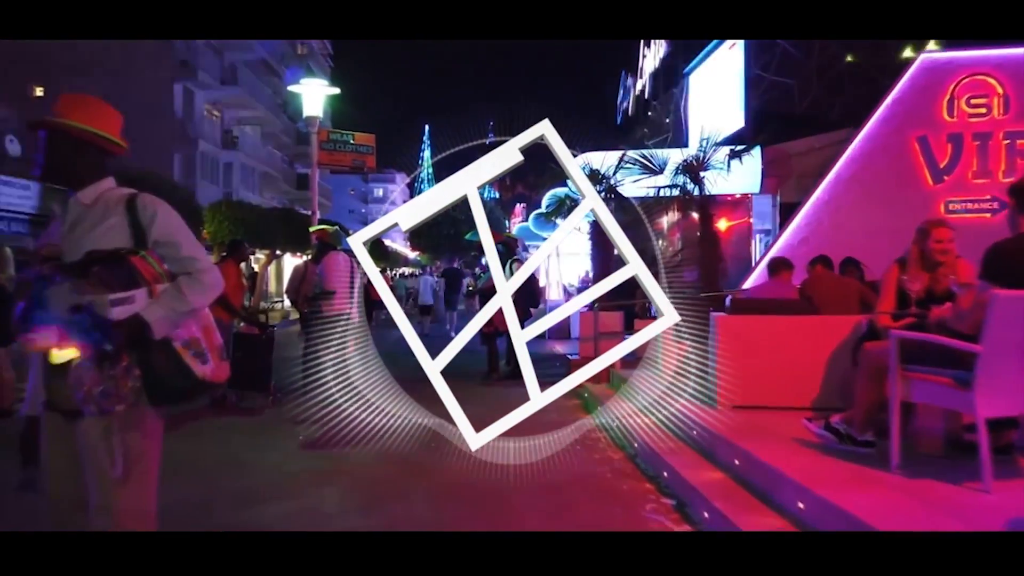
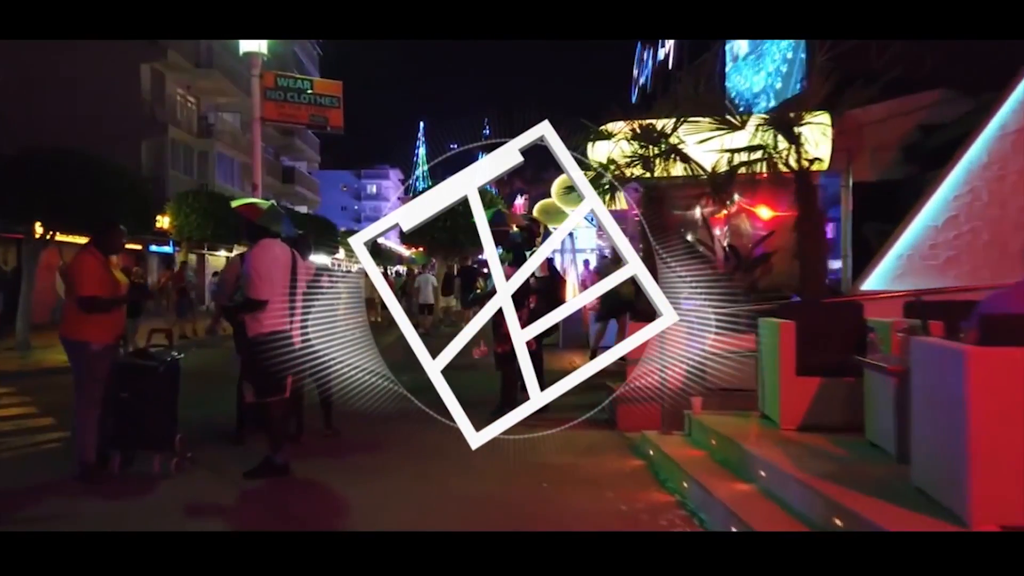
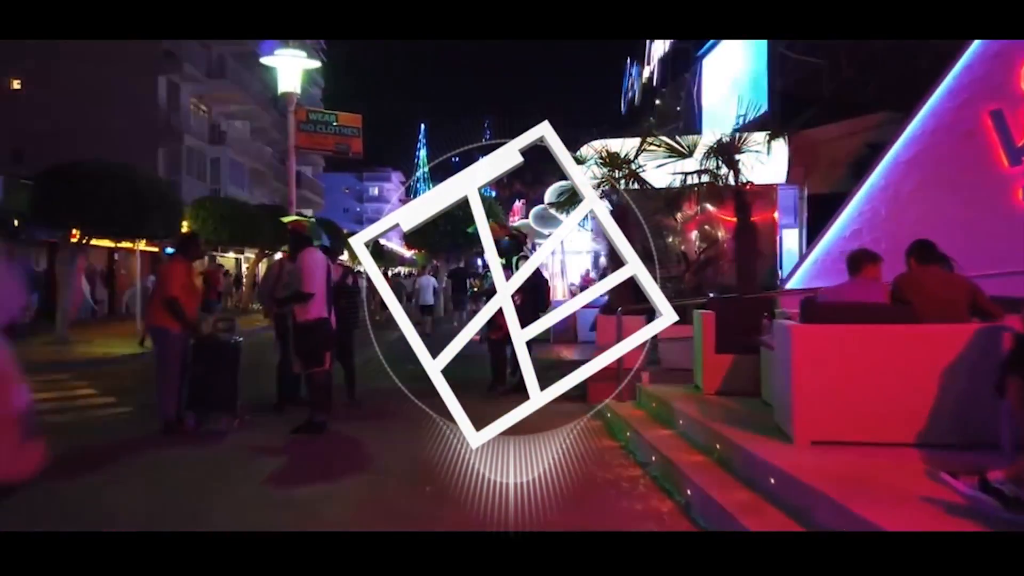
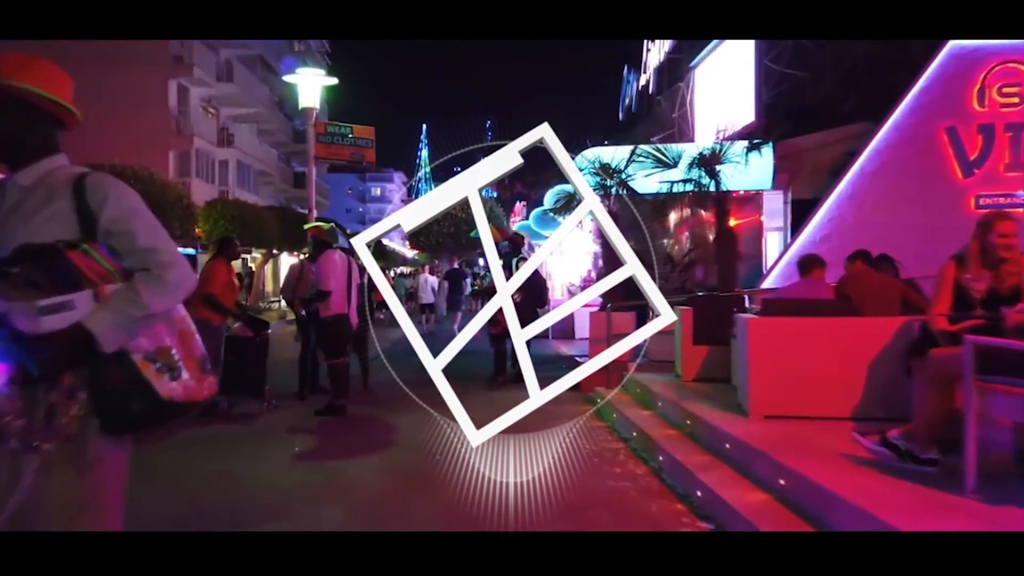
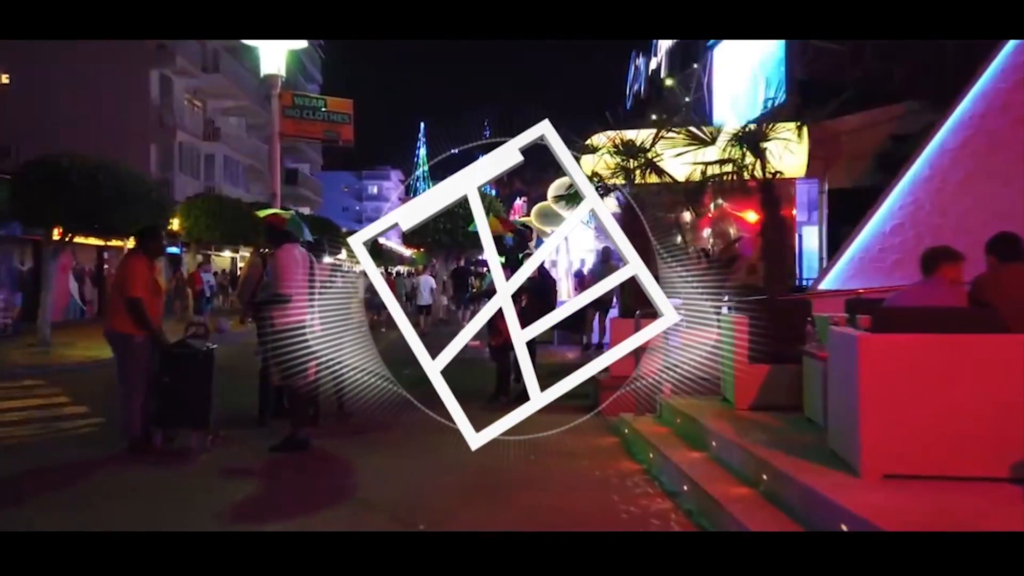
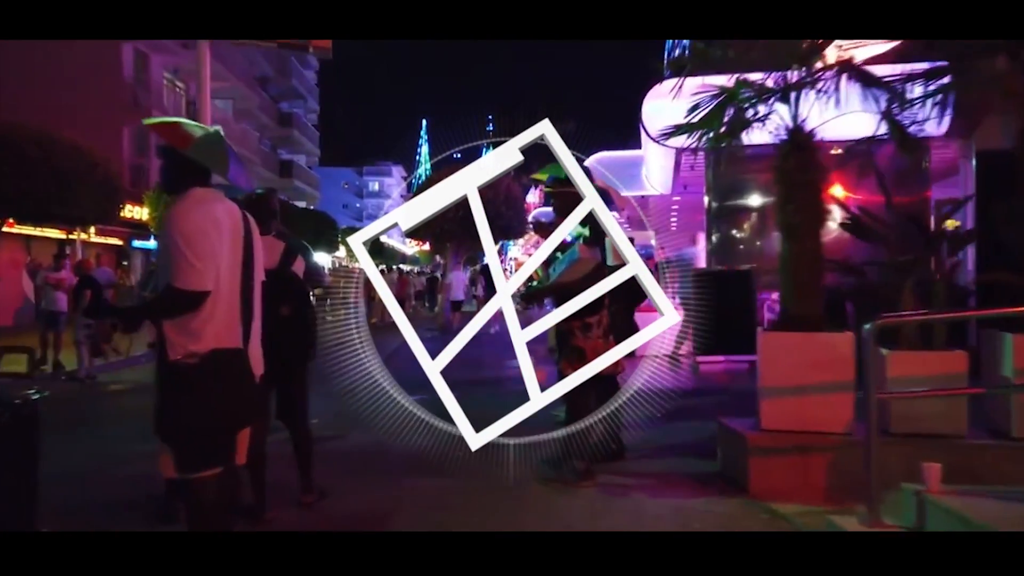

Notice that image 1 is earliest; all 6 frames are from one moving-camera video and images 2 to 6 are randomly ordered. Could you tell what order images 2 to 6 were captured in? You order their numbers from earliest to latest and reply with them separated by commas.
4, 3, 5, 2, 6
